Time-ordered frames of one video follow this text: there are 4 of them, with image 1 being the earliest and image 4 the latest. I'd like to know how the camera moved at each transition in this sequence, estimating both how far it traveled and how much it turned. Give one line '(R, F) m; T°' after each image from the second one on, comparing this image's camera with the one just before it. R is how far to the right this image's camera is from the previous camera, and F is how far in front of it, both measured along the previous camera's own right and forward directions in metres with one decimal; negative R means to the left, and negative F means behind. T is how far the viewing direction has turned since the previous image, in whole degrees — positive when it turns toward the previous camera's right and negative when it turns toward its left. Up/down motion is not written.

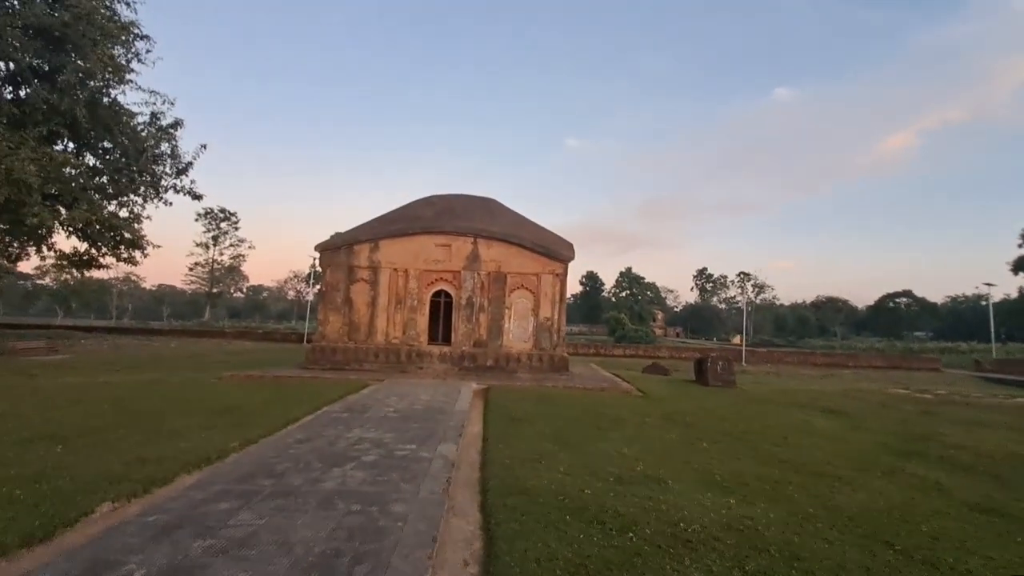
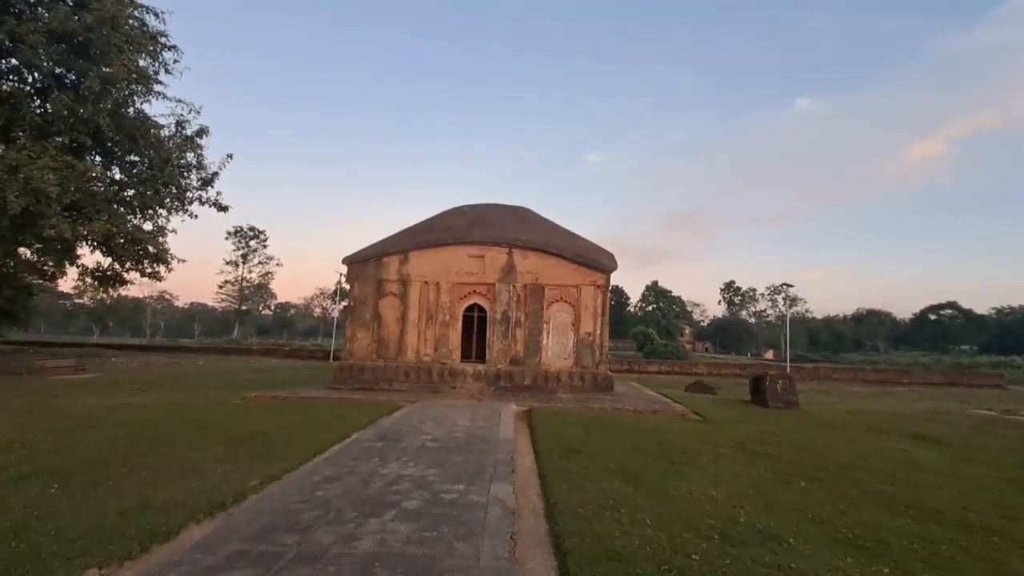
(-0.5, +1.1) m; -3°
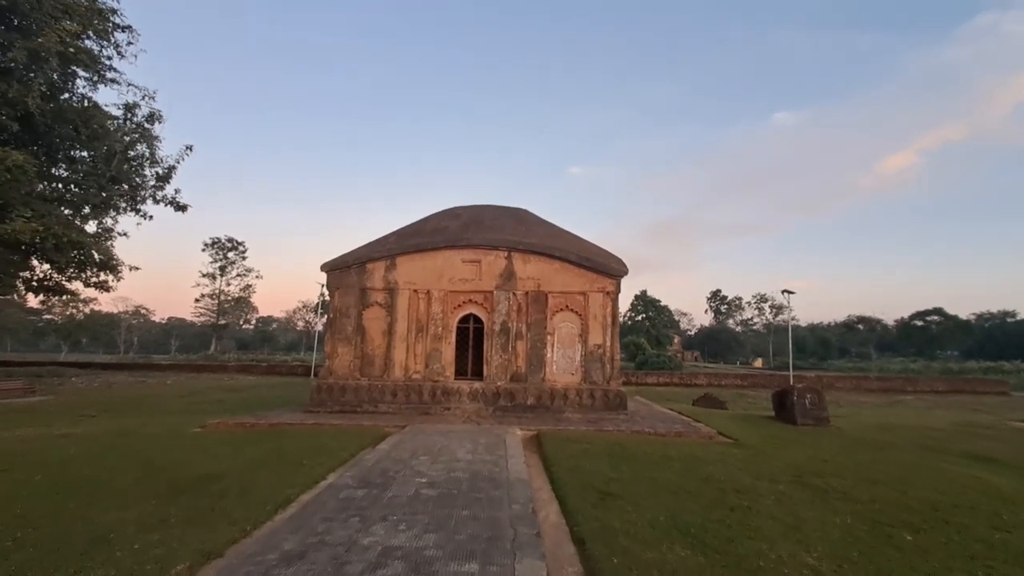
(-0.4, +1.6) m; +2°
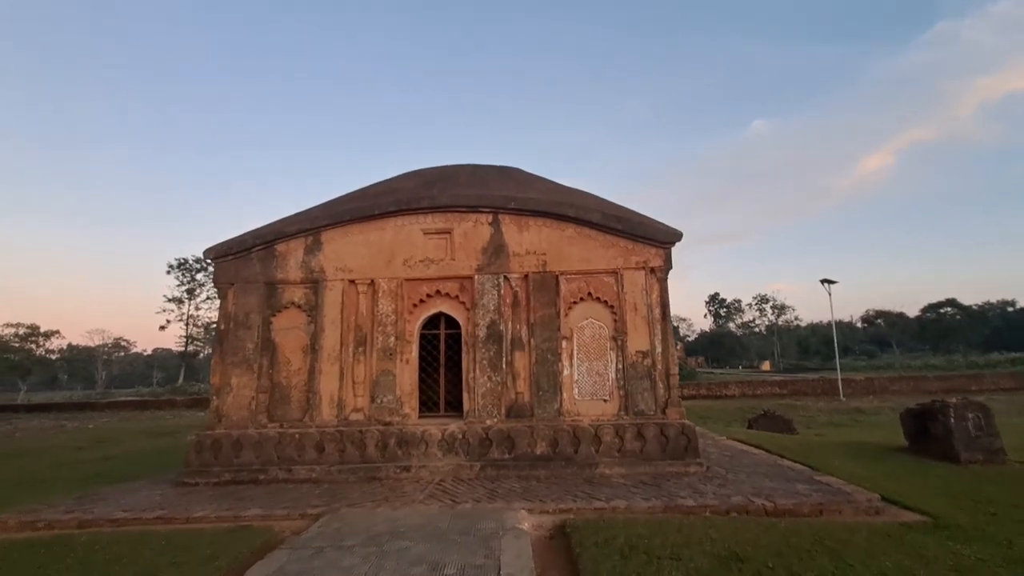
(0.0, +5.1) m; +1°
